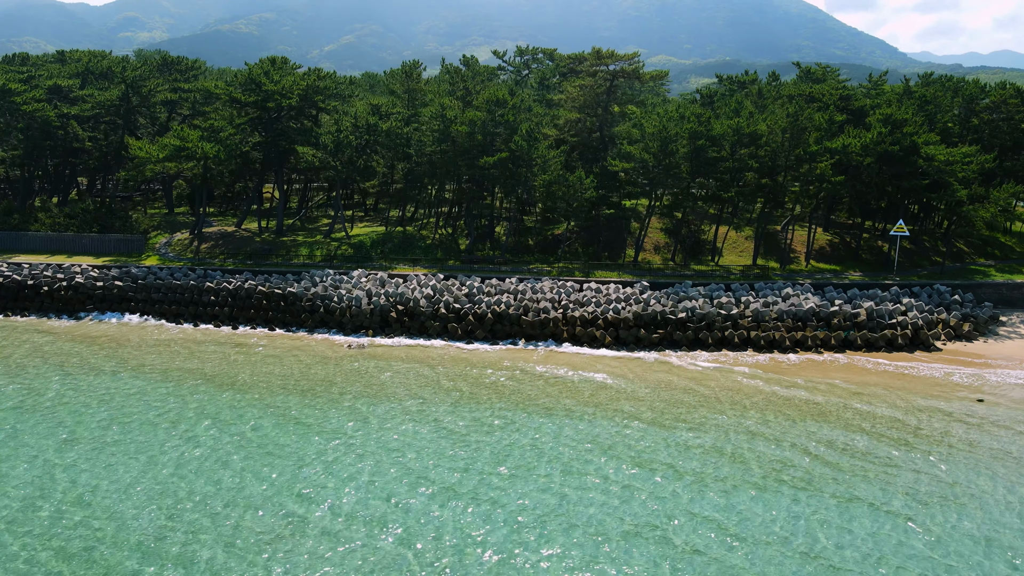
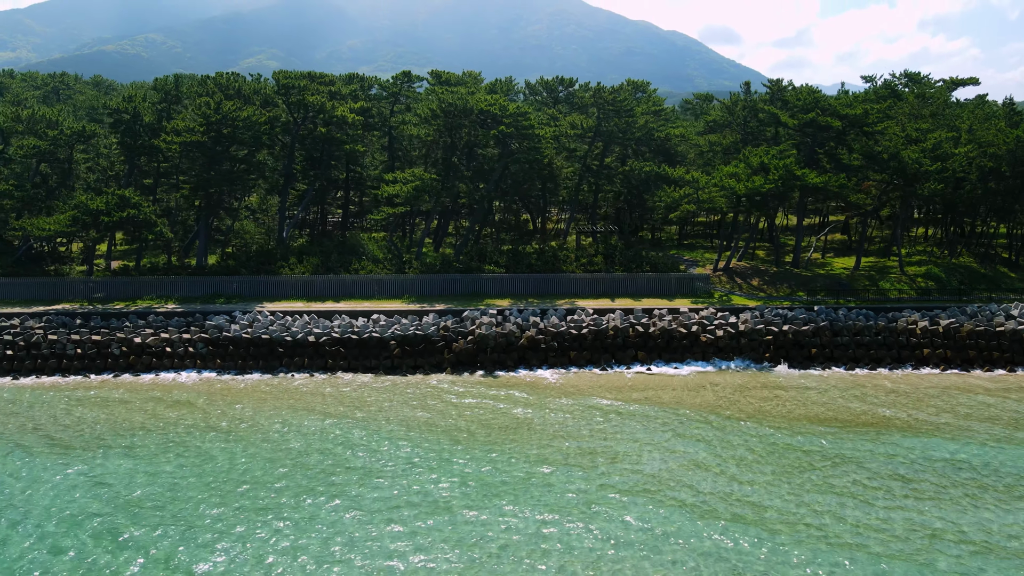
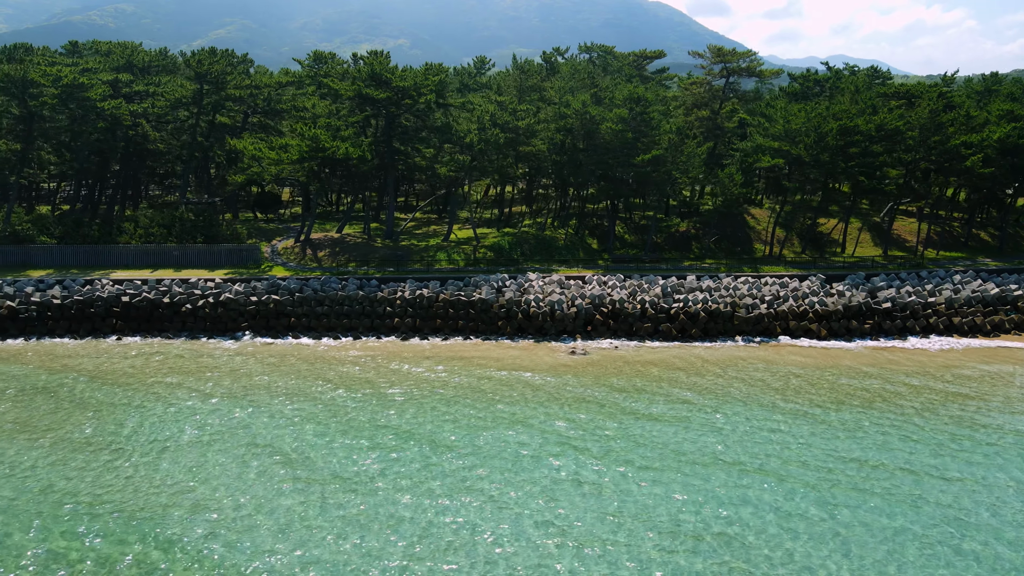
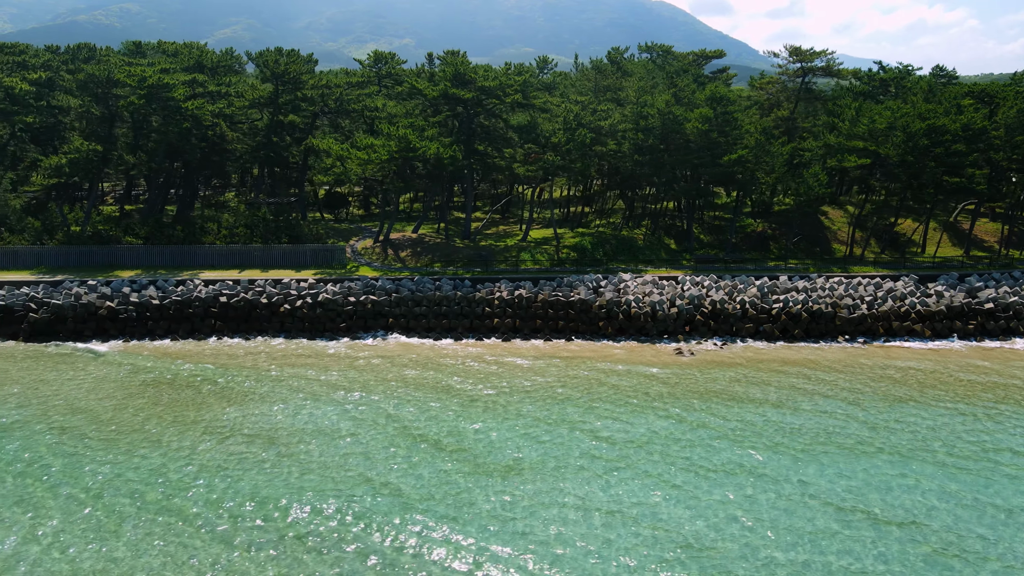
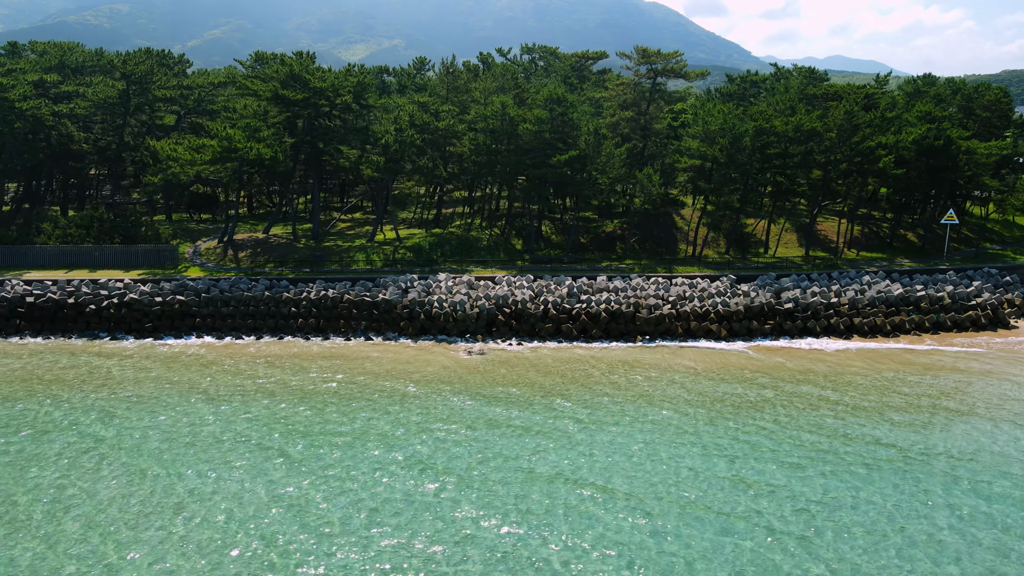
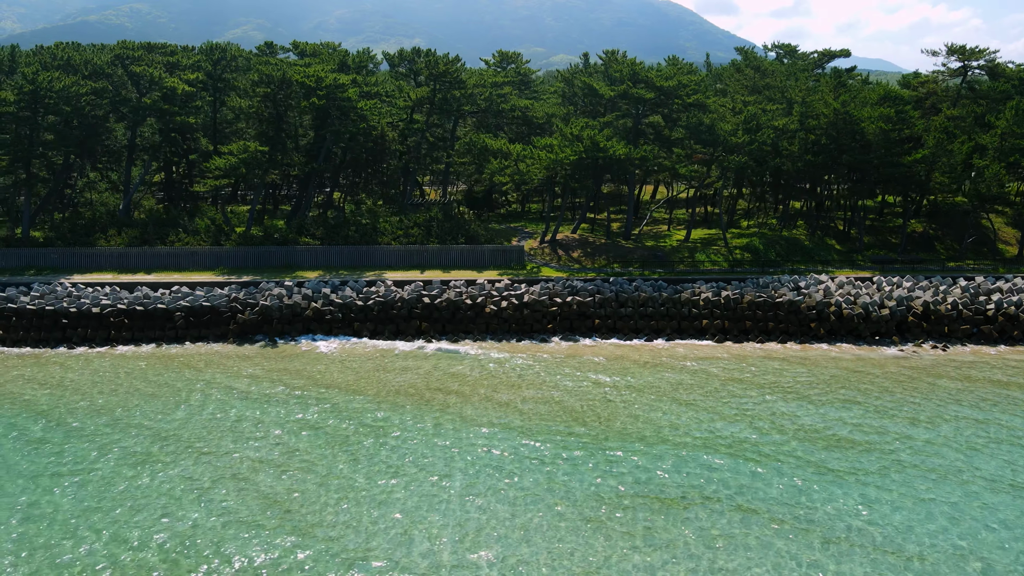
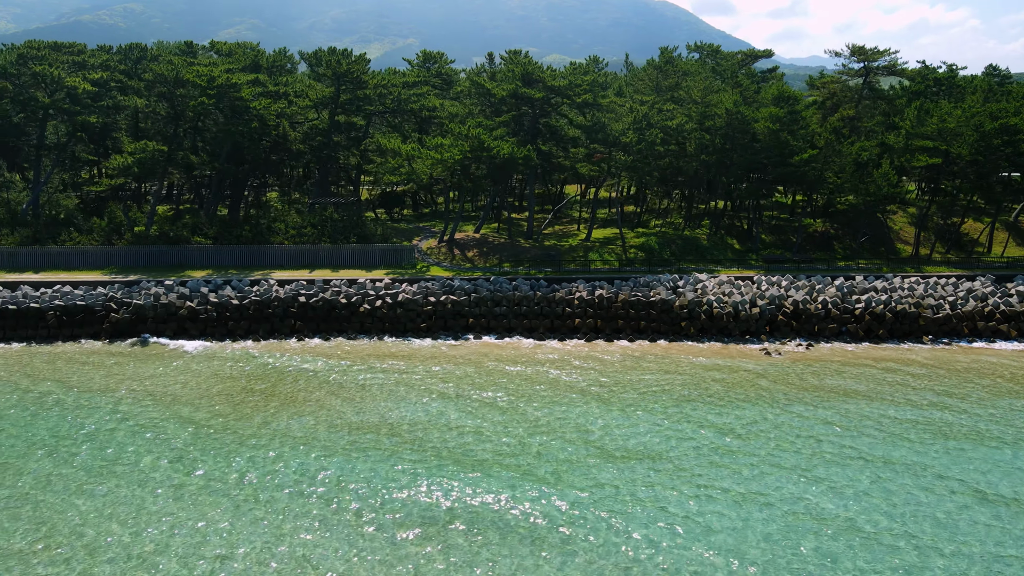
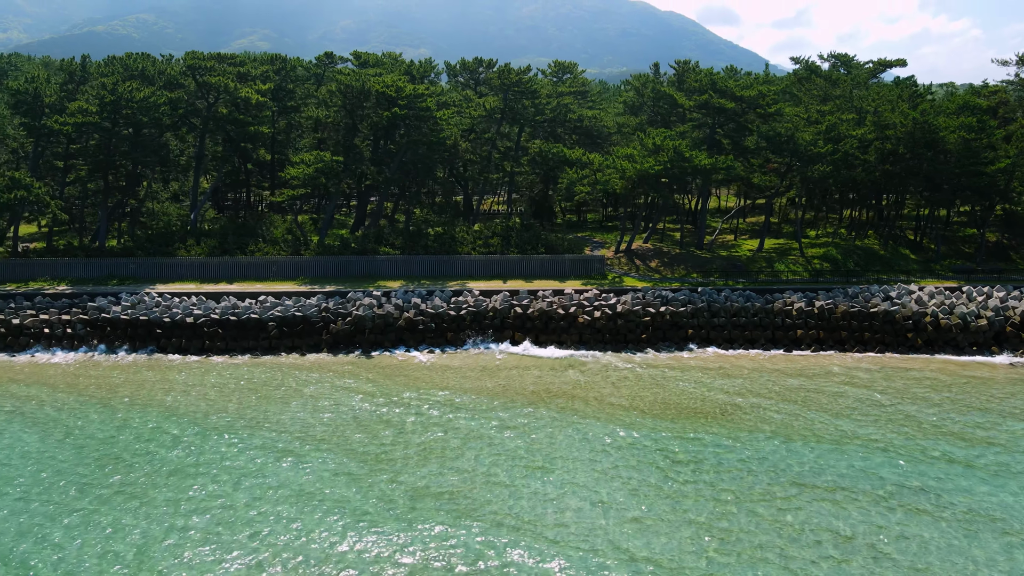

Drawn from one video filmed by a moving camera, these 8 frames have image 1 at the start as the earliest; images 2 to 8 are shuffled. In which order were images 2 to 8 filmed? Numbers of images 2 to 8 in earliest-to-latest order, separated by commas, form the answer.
5, 3, 4, 7, 6, 8, 2
